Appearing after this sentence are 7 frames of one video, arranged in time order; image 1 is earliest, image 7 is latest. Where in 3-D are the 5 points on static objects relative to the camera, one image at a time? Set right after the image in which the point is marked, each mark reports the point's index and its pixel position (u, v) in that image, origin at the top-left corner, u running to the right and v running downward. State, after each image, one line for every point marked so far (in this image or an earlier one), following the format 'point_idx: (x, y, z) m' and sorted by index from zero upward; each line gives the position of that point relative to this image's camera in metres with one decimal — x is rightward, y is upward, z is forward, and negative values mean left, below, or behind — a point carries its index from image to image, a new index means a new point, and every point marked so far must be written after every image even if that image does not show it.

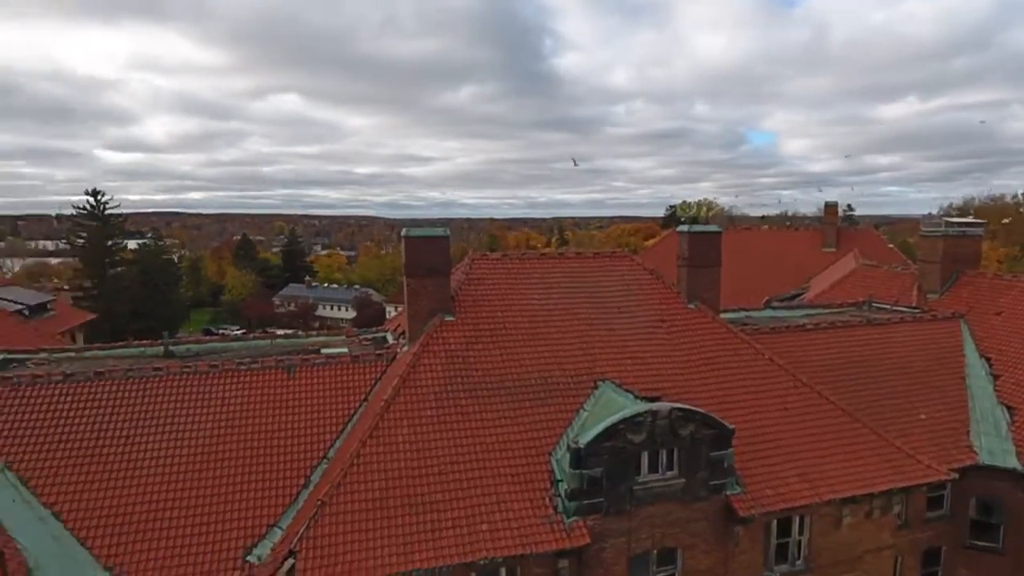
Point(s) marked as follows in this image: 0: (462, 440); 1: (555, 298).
0: (-0.8, -2.6, +11.5) m
1: (+1.0, -0.3, +14.4) m
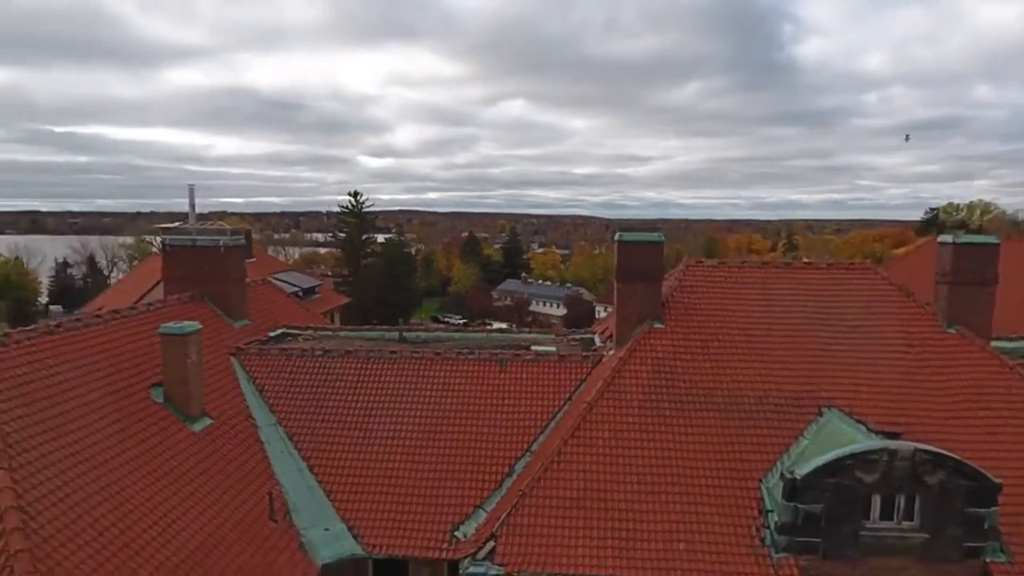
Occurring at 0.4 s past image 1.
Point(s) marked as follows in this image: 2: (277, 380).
0: (+2.5, -2.7, +11.0) m
1: (+5.2, -0.5, +13.2) m
2: (-4.4, -1.7, +12.9) m
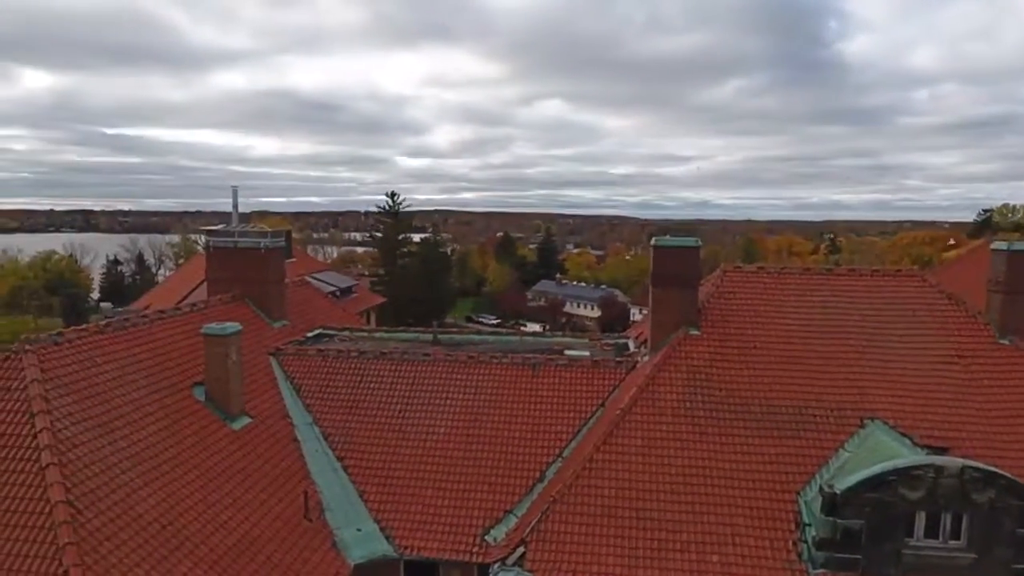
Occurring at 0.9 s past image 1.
0: (+3.0, -2.7, +10.9) m
1: (+5.9, -0.6, +12.9) m
2: (-3.8, -1.8, +13.1) m
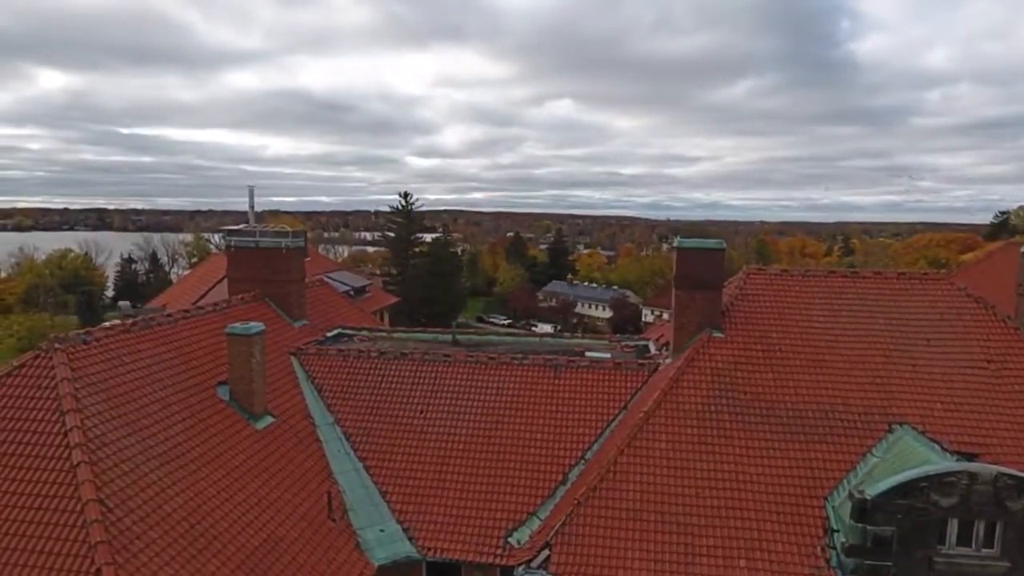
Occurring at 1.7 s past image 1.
0: (+3.4, -2.8, +10.8) m
1: (+6.2, -0.6, +12.8) m
2: (-3.4, -1.8, +13.1) m
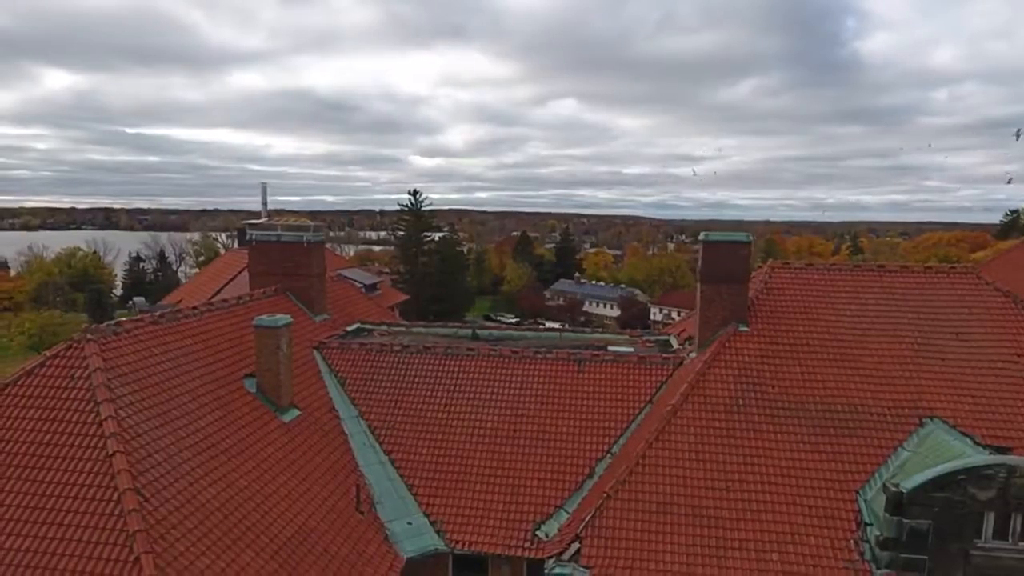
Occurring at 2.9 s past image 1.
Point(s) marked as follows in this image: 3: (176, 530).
0: (+3.7, -2.7, +10.7) m
1: (+6.6, -0.5, +12.7) m
2: (-3.0, -1.6, +13.1) m
3: (-3.6, -2.5, +7.2) m
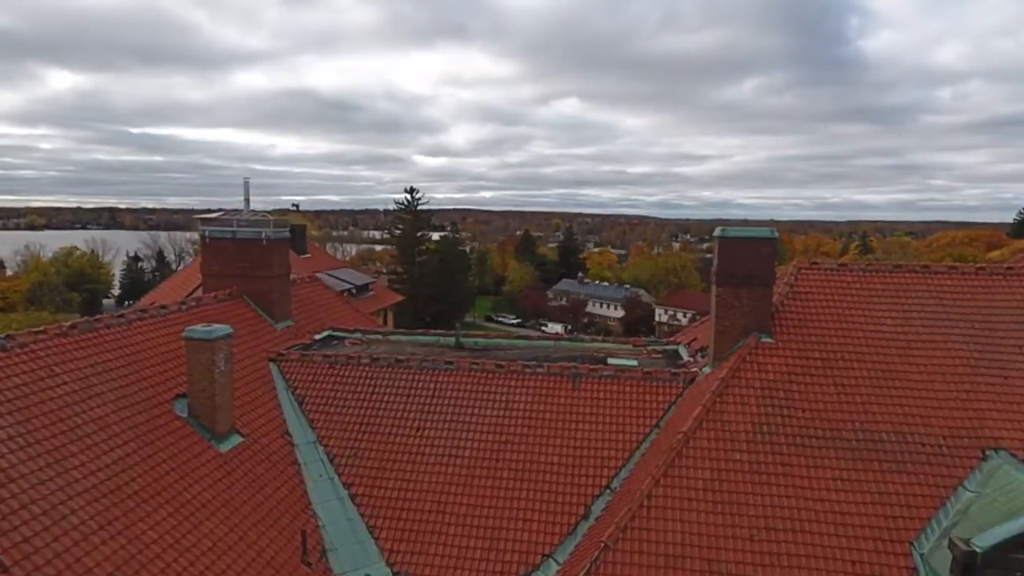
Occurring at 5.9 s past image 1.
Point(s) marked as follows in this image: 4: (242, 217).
0: (+3.5, -2.7, +9.2) m
1: (+6.4, -0.6, +11.2) m
2: (-3.2, -1.7, +11.6) m
3: (-3.8, -2.6, +5.7) m
4: (-5.6, +1.5, +14.6) m
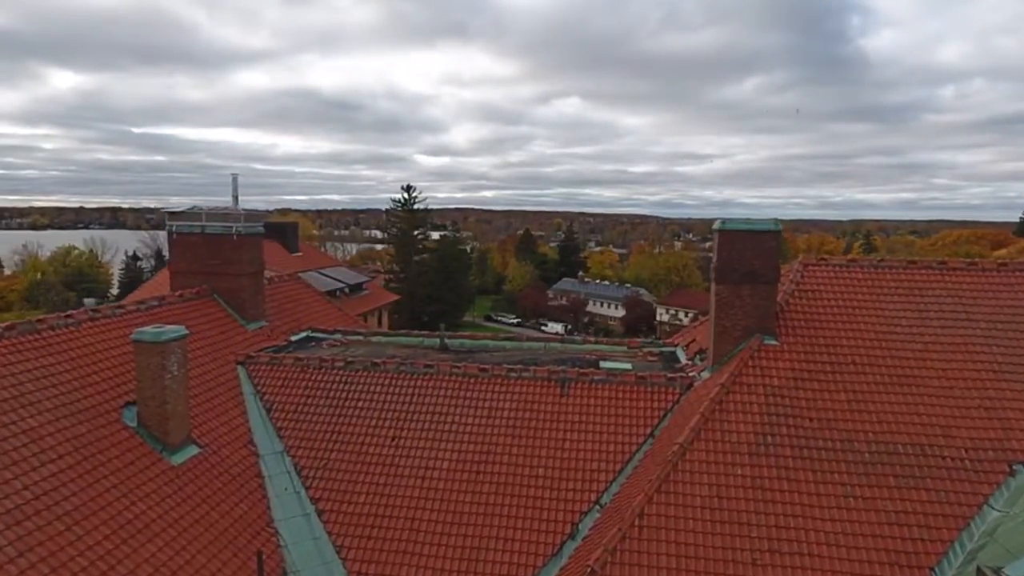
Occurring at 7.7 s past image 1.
0: (+3.3, -2.7, +8.5) m
1: (+6.2, -0.6, +10.5) m
2: (-3.4, -1.7, +11.0) m
3: (-4.0, -2.6, +5.1) m
4: (-5.8, +1.5, +14.0) m
